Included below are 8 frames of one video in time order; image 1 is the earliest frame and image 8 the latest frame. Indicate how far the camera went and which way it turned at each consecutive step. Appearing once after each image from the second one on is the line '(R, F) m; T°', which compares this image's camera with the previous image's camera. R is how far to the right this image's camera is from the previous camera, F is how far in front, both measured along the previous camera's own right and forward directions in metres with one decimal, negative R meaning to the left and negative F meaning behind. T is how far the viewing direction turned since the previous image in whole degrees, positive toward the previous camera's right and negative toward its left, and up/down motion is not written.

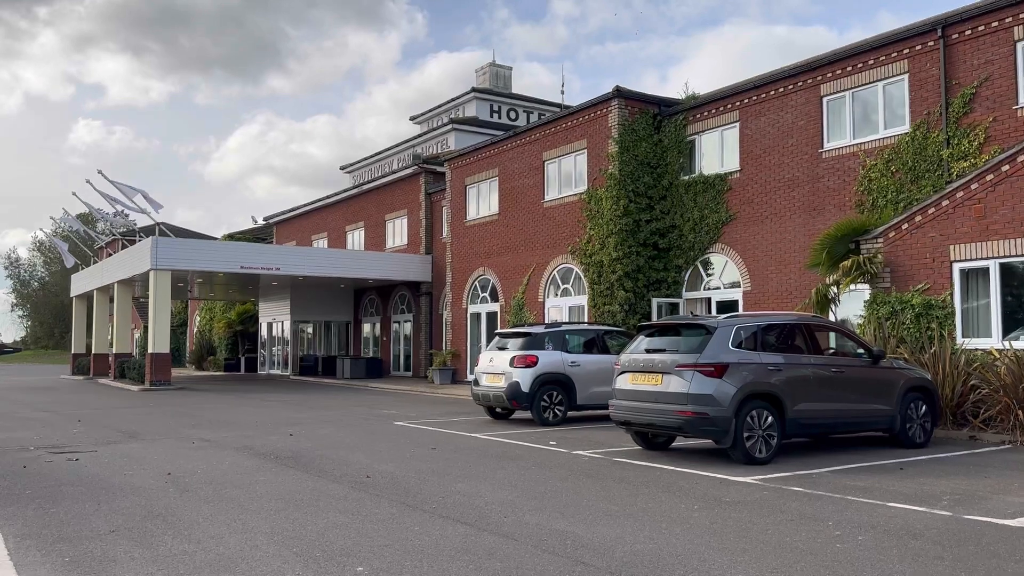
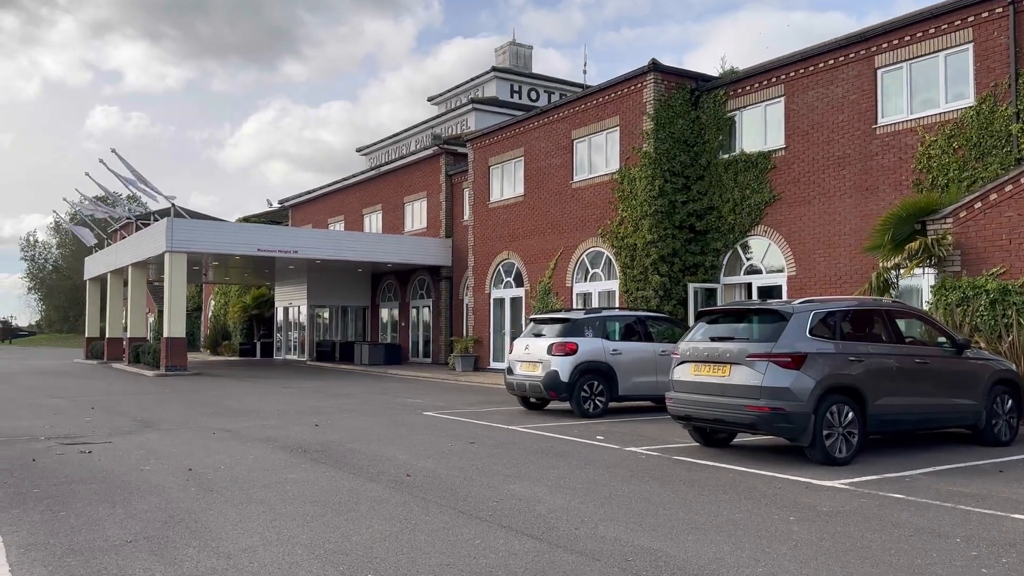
(-0.5, +0.9) m; -1°
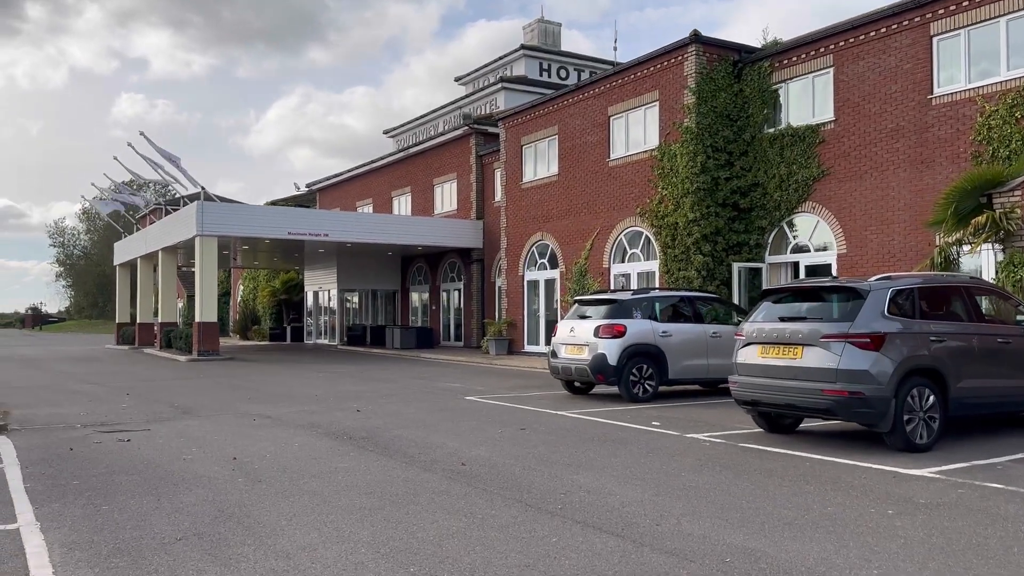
(-0.3, +0.5) m; -2°
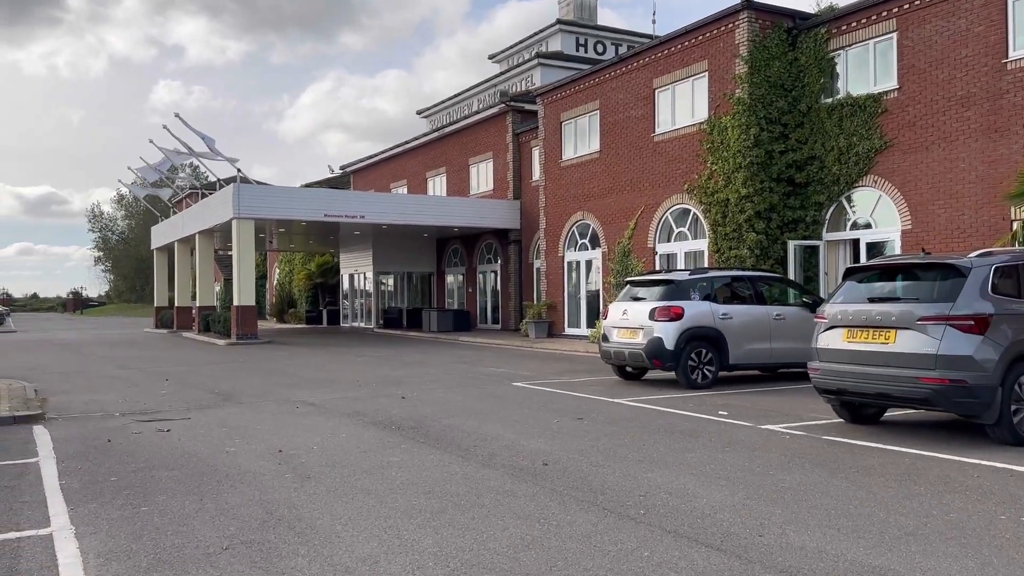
(-0.3, +0.6) m; -2°
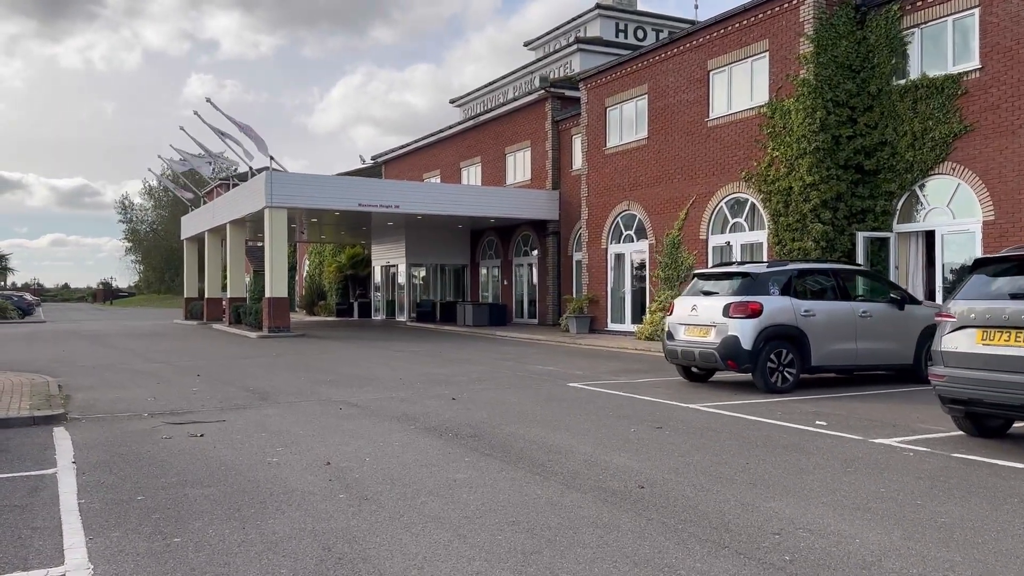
(-0.5, +1.0) m; -2°
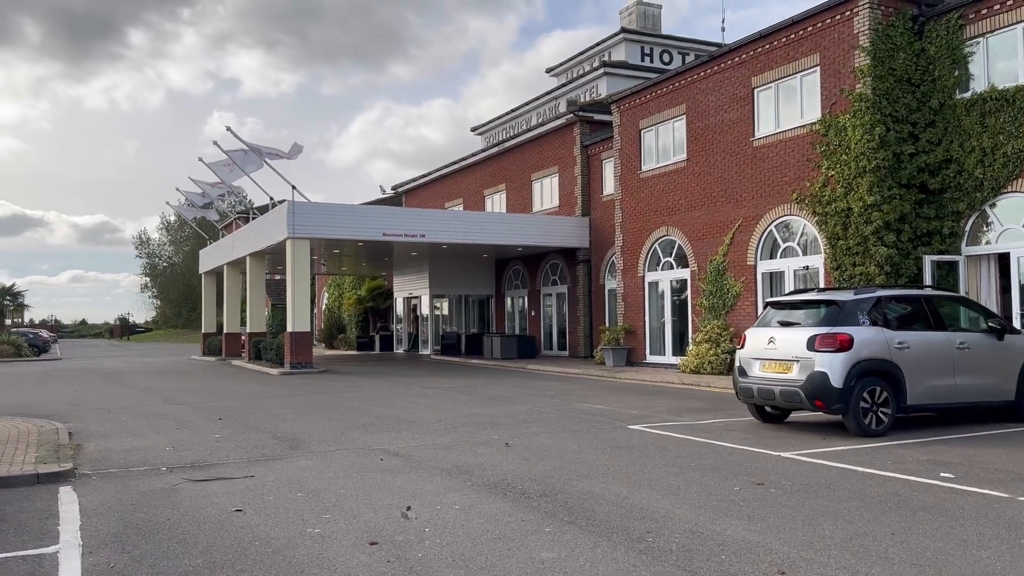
(-0.5, +1.1) m; -1°
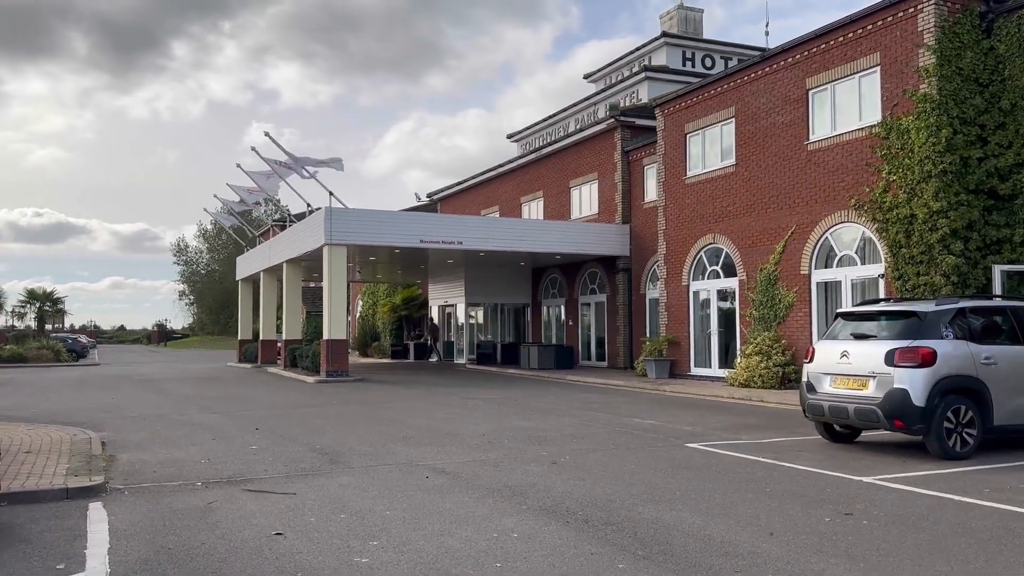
(-0.3, +0.6) m; -2°
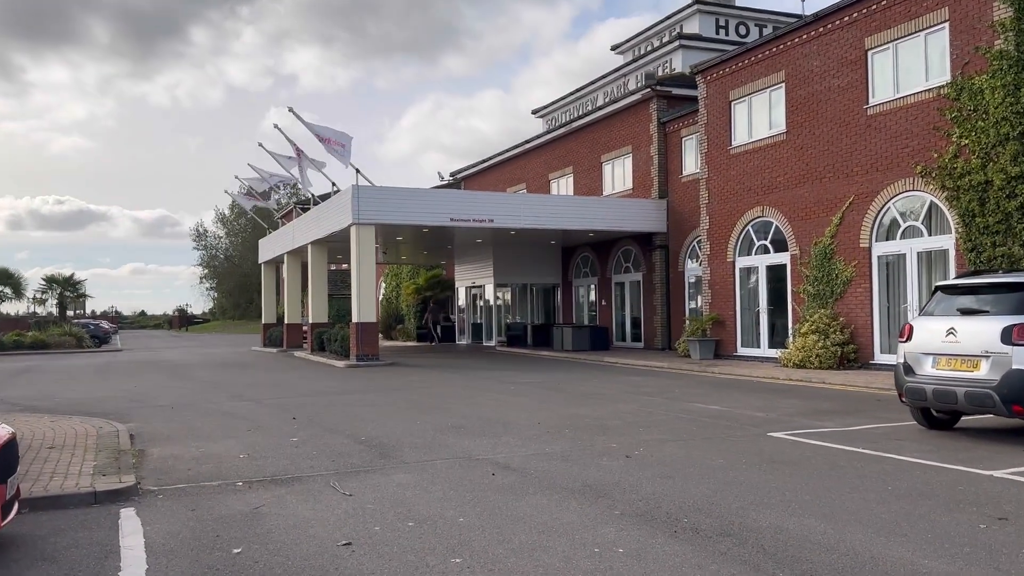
(-0.5, +0.9) m; -1°
